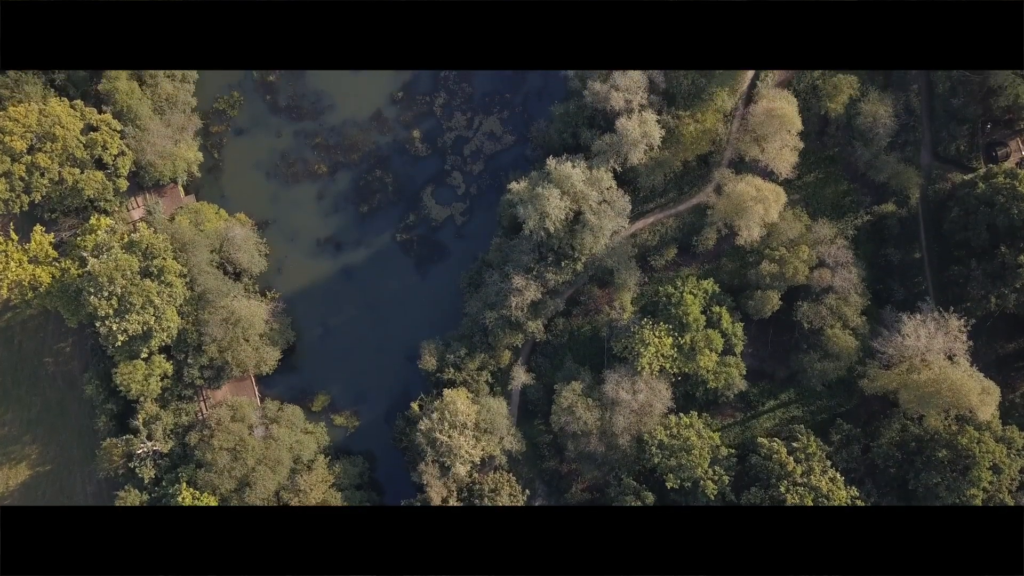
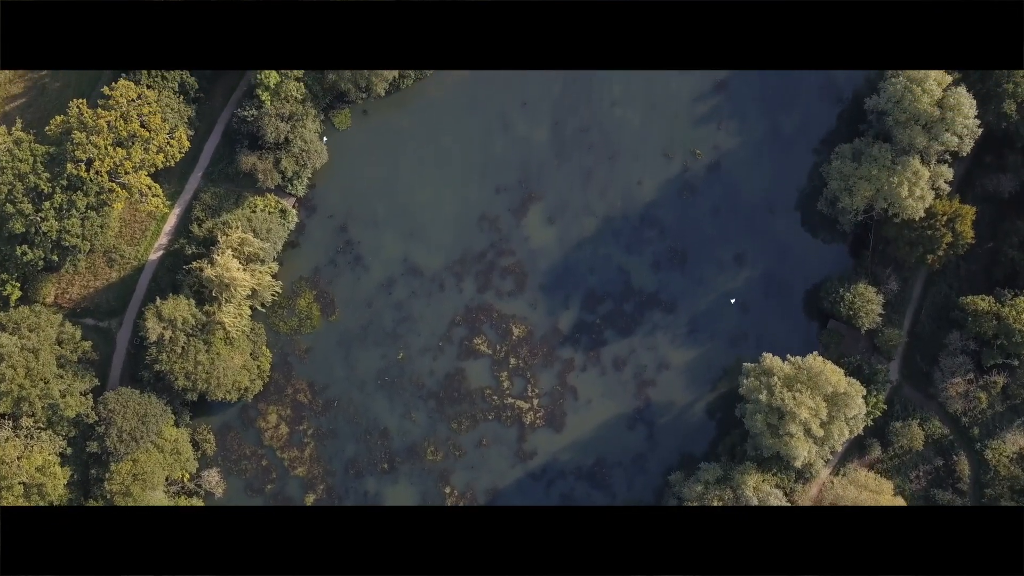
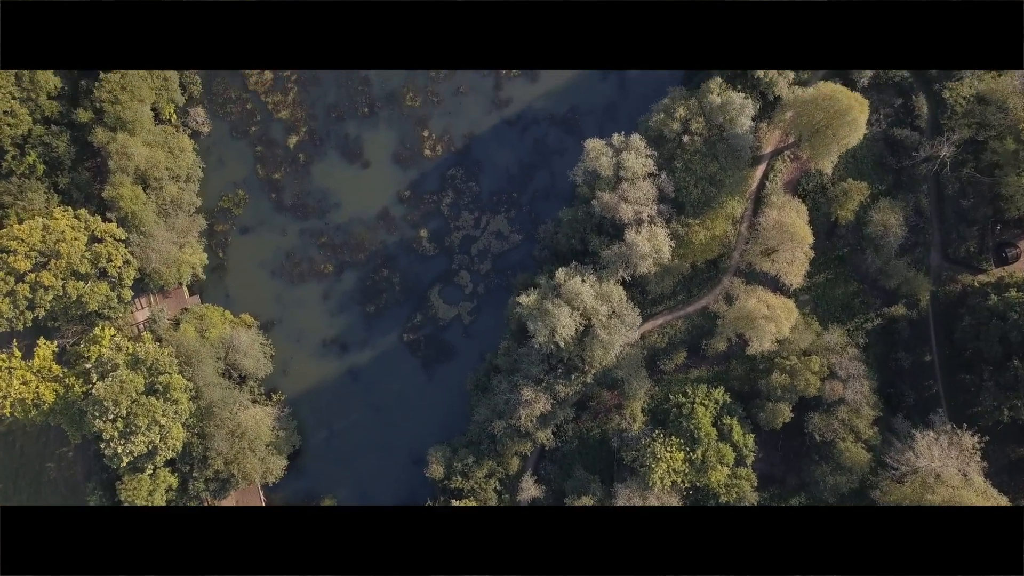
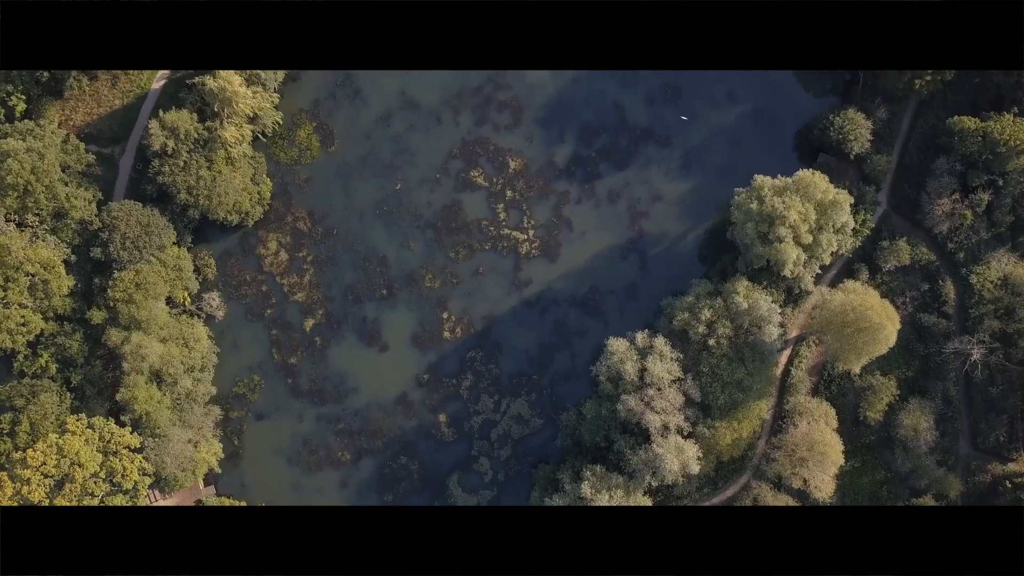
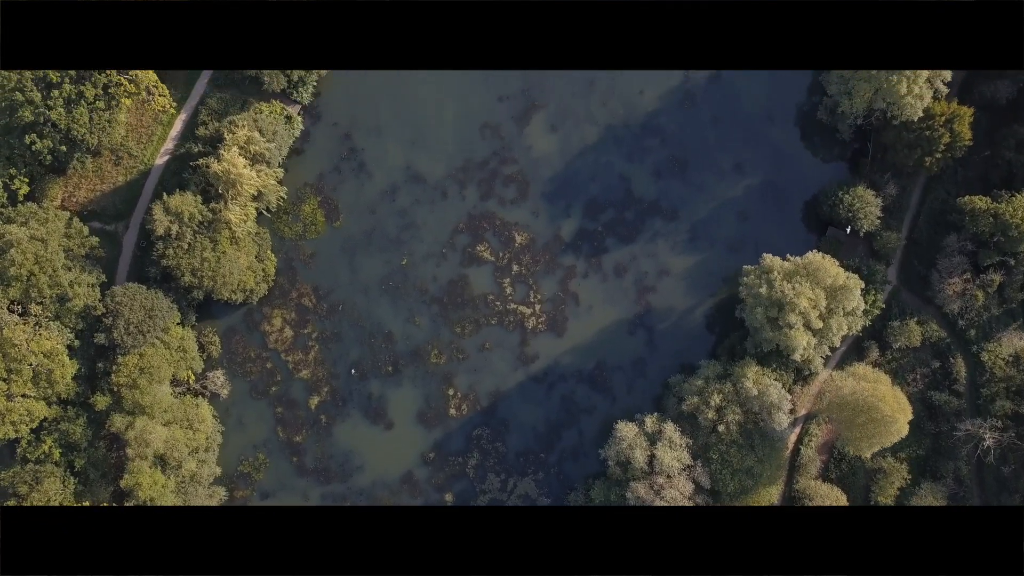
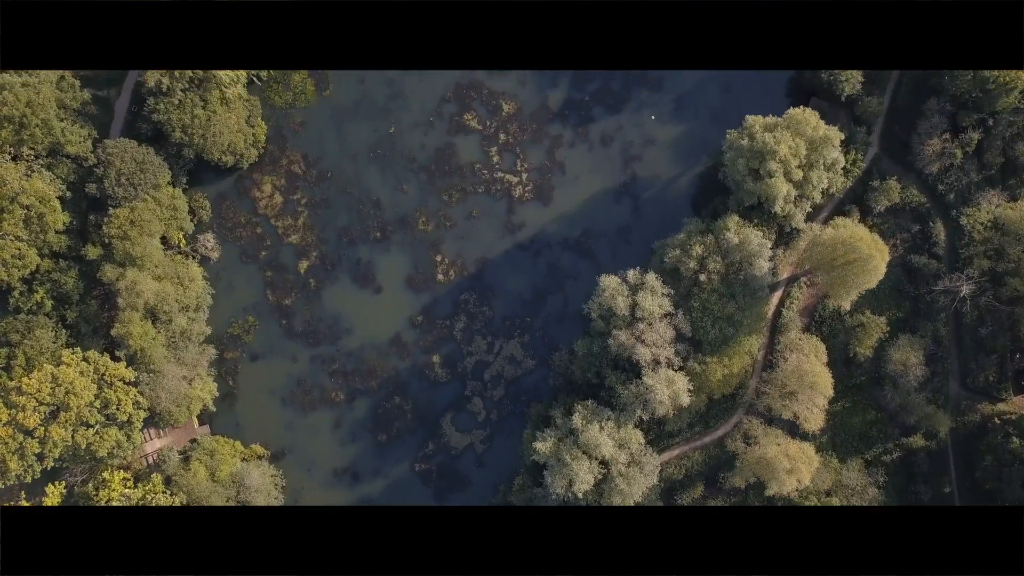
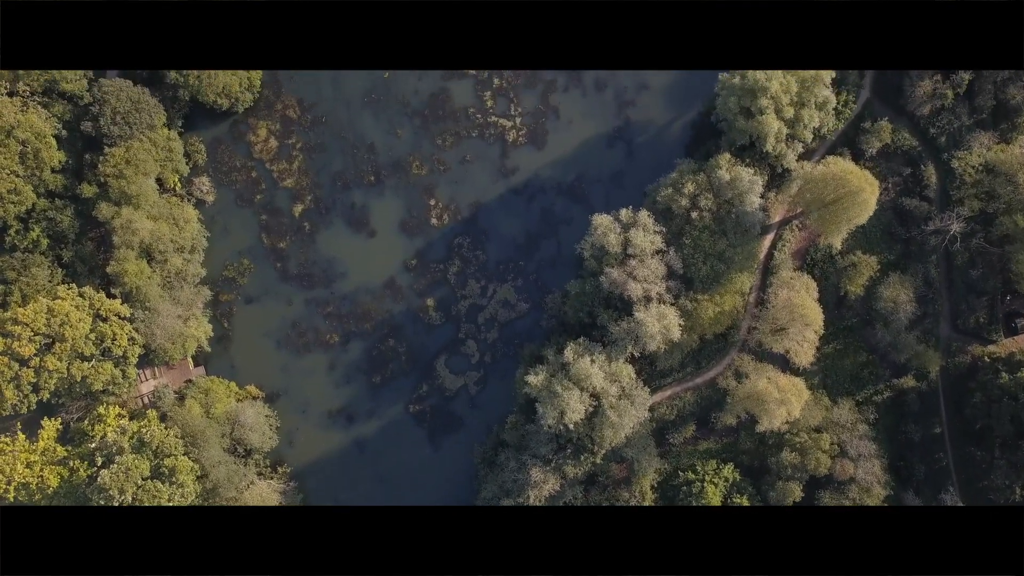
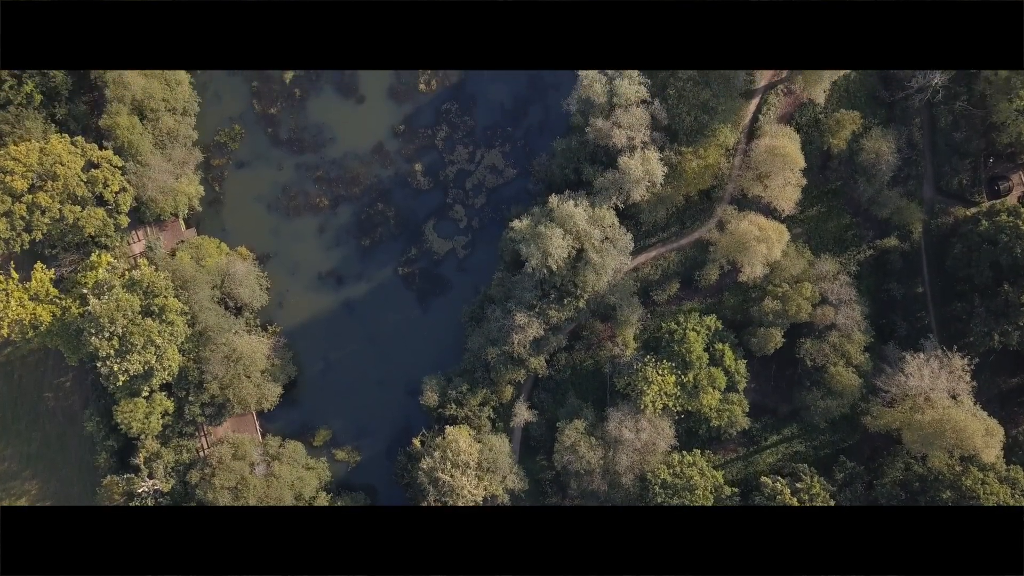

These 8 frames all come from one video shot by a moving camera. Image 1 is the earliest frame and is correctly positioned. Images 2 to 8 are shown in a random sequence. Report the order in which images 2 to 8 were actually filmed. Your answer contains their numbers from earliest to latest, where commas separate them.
8, 3, 7, 6, 4, 5, 2
